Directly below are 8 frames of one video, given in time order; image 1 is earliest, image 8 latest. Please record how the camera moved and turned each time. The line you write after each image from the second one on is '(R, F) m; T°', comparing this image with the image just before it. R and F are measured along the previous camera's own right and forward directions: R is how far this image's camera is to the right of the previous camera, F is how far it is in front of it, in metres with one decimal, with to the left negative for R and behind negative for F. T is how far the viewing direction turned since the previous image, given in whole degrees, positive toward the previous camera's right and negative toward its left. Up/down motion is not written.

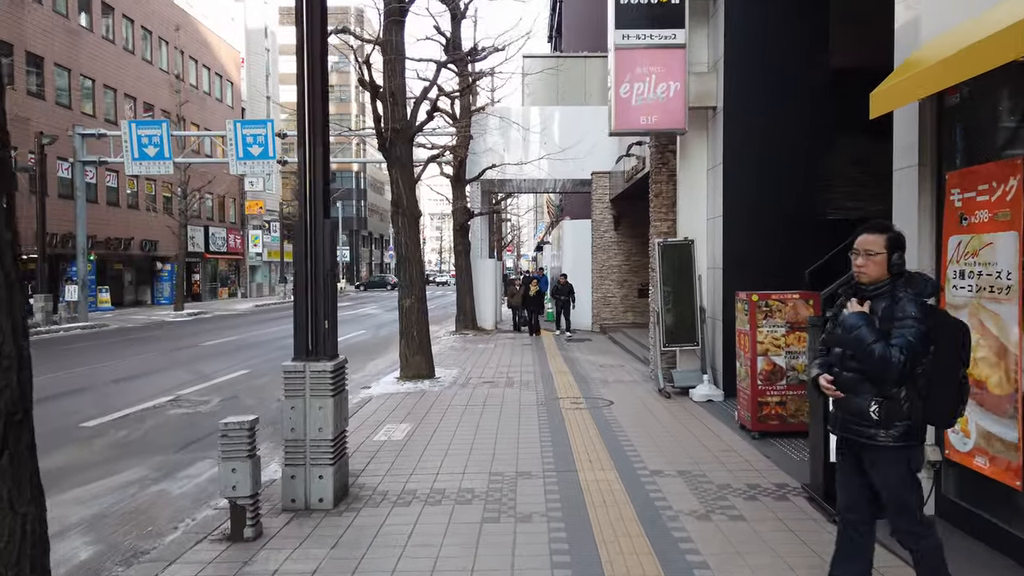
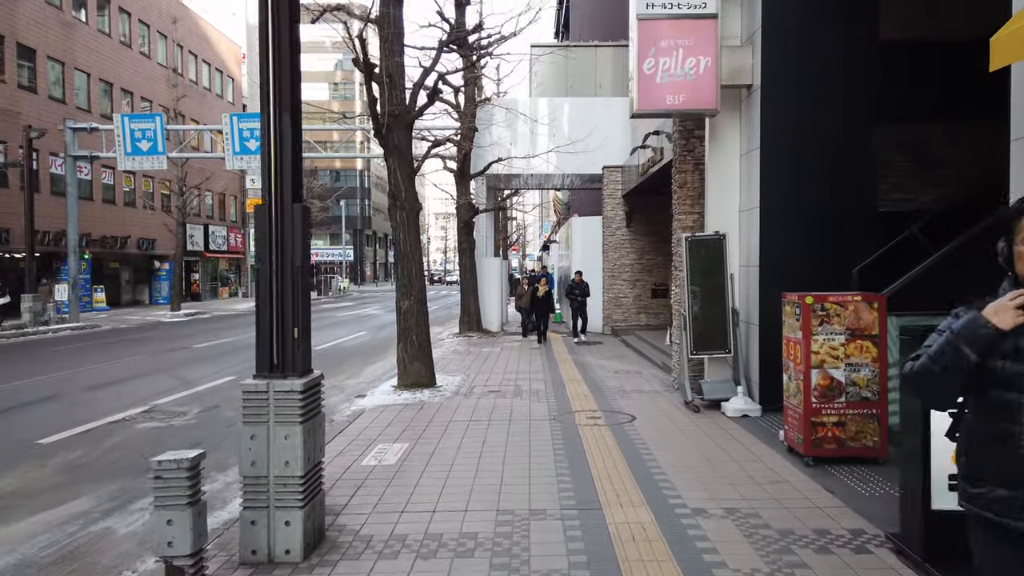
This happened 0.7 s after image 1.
(-0.1, +1.0) m; 0°
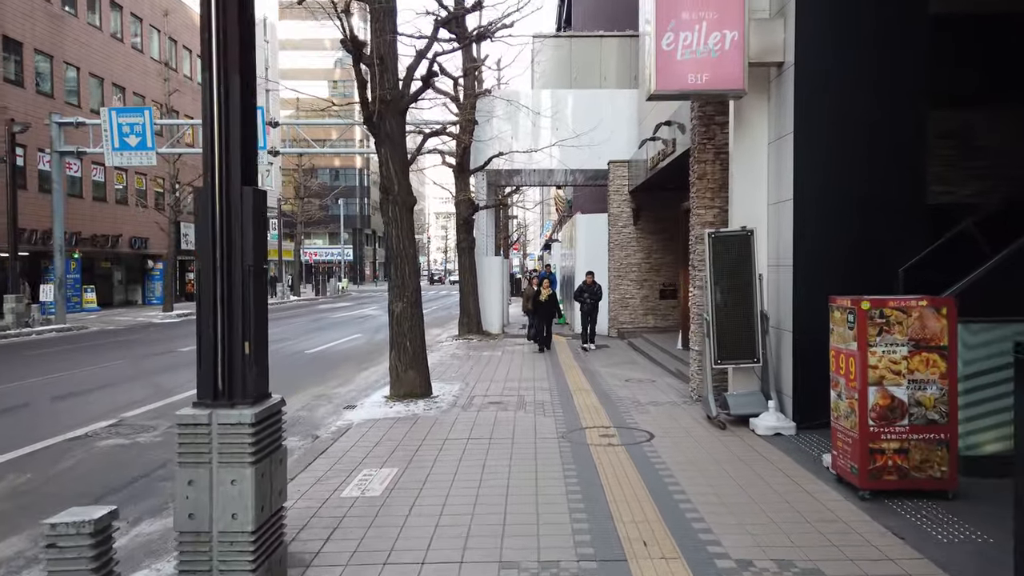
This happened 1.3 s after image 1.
(0.0, +0.9) m; 0°
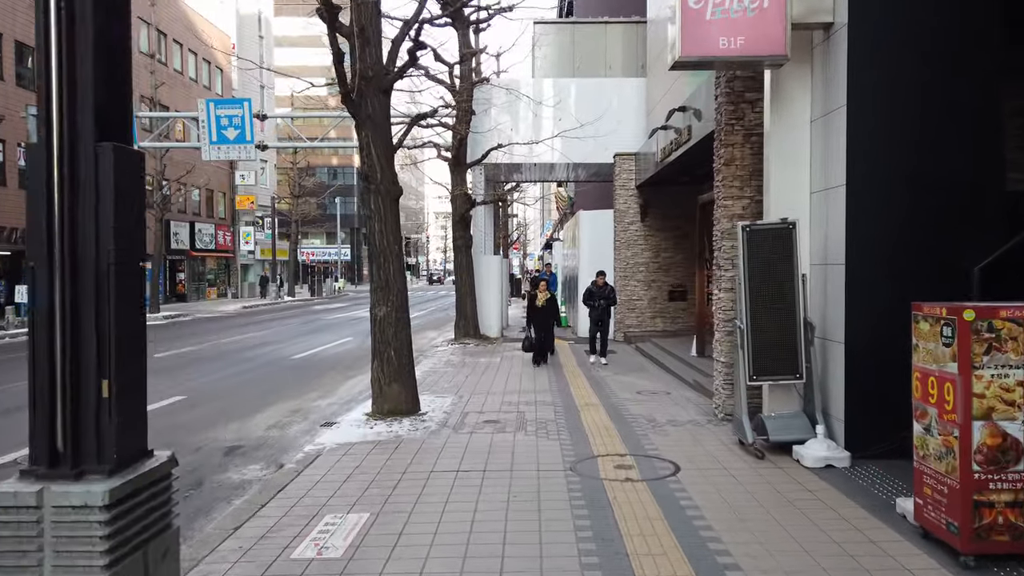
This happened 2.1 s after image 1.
(0.0, +1.2) m; 0°
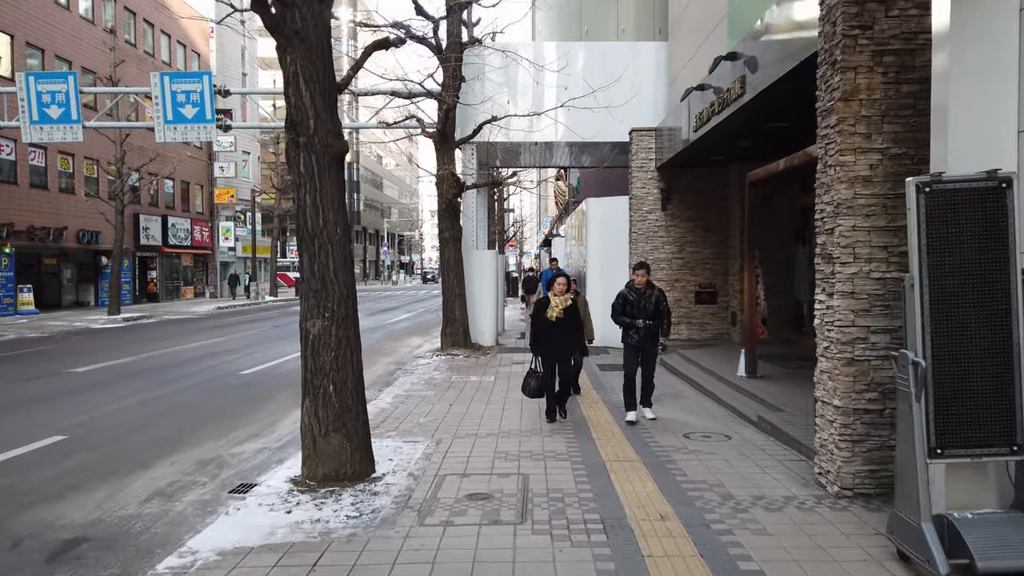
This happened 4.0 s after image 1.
(0.0, +2.9) m; 0°
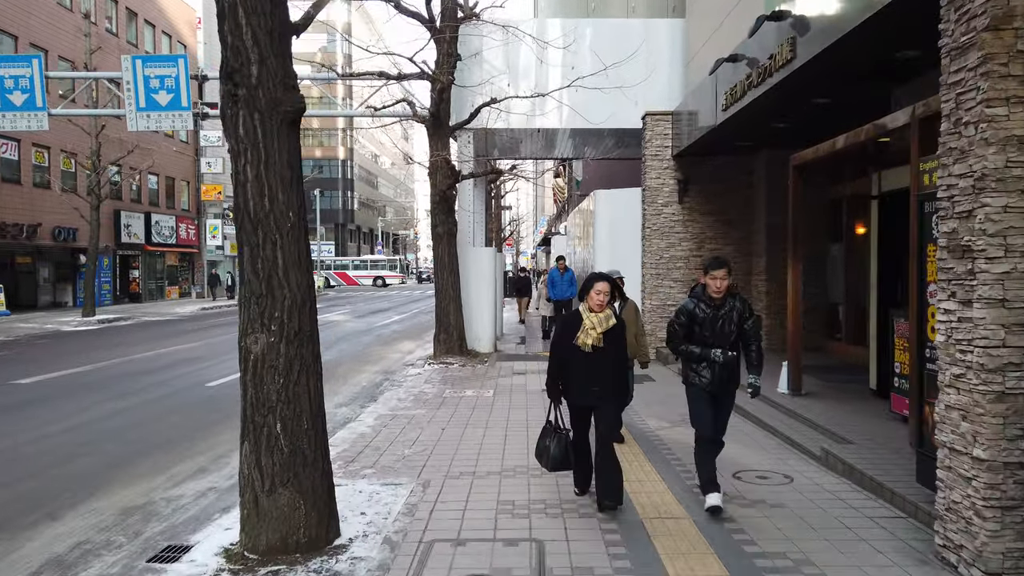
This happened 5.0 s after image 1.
(-0.1, +1.5) m; 0°
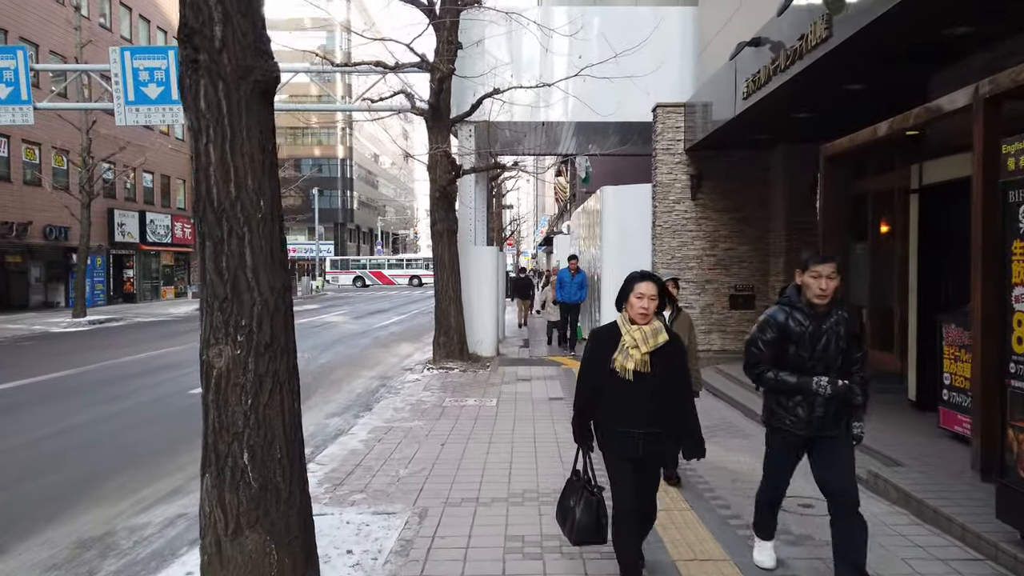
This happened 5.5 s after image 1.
(-0.1, +0.7) m; 0°
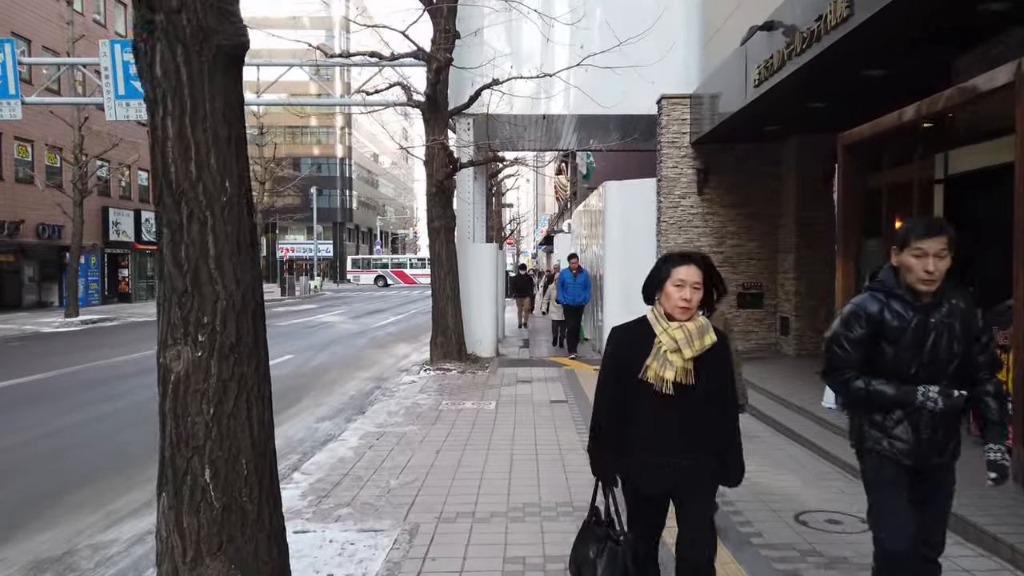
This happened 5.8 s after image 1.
(0.0, +0.5) m; 0°
